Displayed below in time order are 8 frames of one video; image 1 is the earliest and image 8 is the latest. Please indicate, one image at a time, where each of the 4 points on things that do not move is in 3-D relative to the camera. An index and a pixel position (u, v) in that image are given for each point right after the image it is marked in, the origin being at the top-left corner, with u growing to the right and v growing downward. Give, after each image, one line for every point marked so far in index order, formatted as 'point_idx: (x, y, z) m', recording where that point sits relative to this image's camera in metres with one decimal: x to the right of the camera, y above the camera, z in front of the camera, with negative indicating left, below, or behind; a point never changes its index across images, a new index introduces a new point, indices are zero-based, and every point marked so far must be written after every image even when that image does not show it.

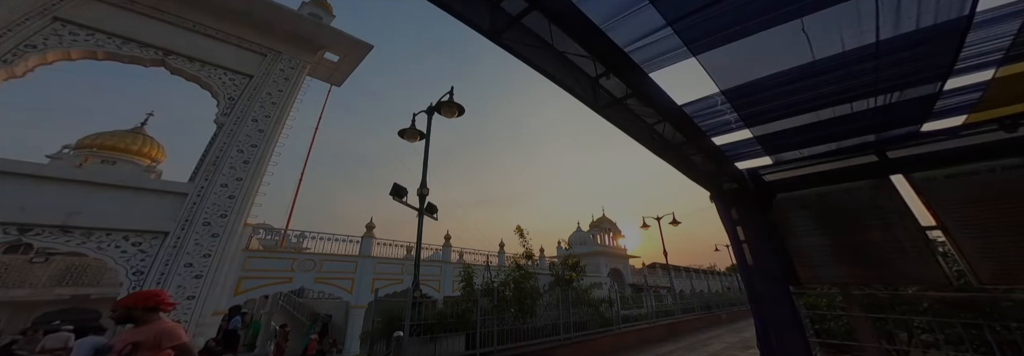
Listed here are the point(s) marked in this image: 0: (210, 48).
0: (-5.2, +2.2, +5.2) m
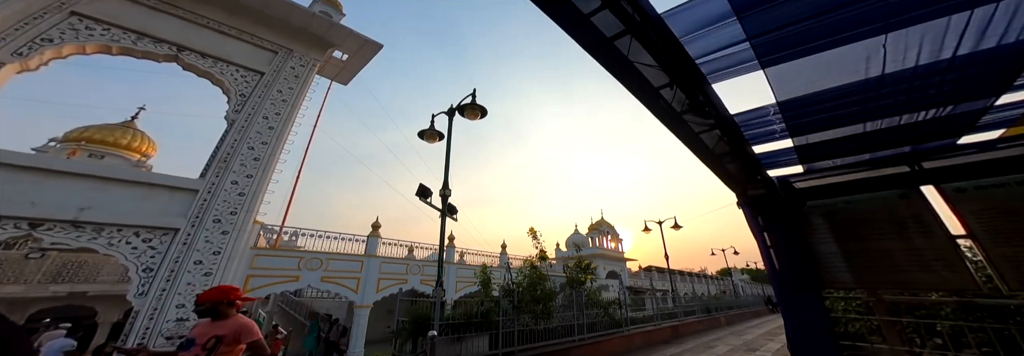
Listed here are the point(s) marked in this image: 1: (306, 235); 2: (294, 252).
0: (-5.0, +2.3, +5.2) m
1: (-3.9, -1.1, +5.9) m
2: (-4.0, -1.4, +5.6) m
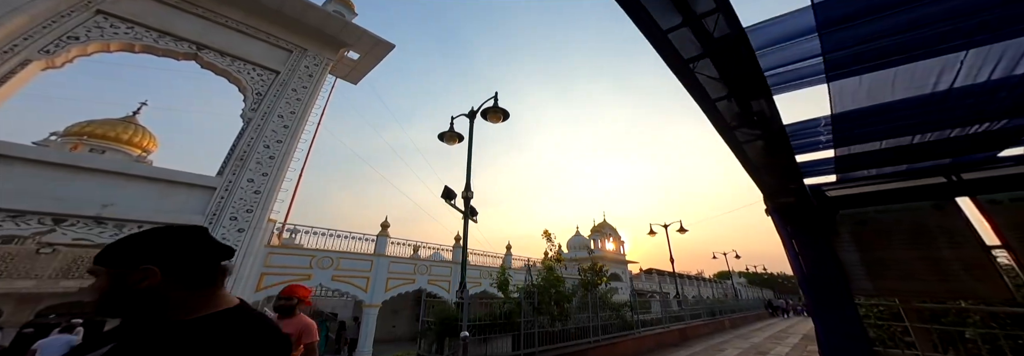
0: (-4.7, +2.3, +5.2) m
1: (-3.7, -1.1, +5.9) m
2: (-3.8, -1.4, +5.7) m
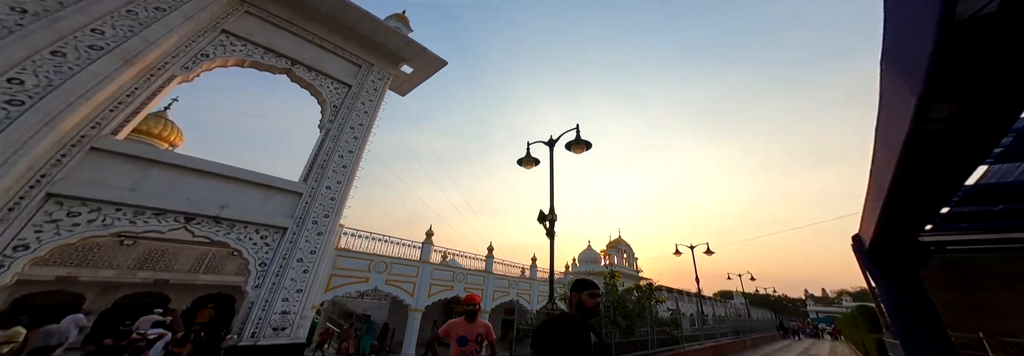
0: (-3.6, +2.2, +5.6) m
1: (-2.8, -1.3, +6.3) m
2: (-2.9, -1.5, +6.0) m
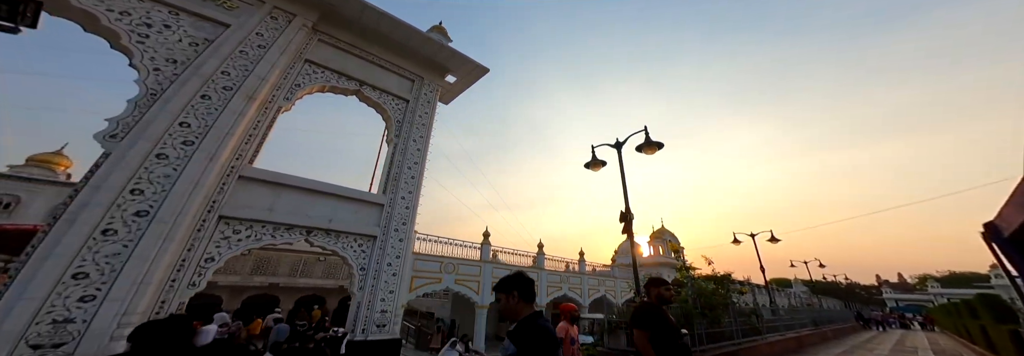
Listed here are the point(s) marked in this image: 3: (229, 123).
0: (-2.7, +2.0, +6.1) m
1: (-1.5, -1.4, +6.7) m
2: (-1.6, -1.6, +6.4) m
3: (-3.0, +0.6, +3.2) m
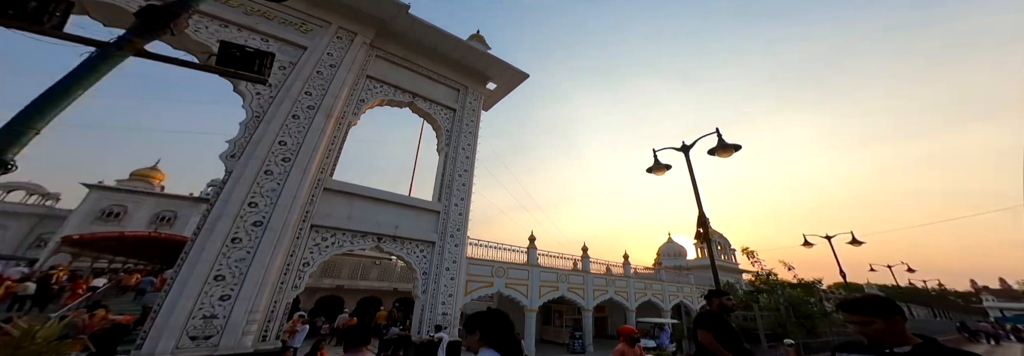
0: (-1.7, +1.9, +6.4) m
1: (-0.5, -1.5, +6.8) m
2: (-0.6, -1.8, +6.5) m
3: (-2.3, +0.4, +3.6) m
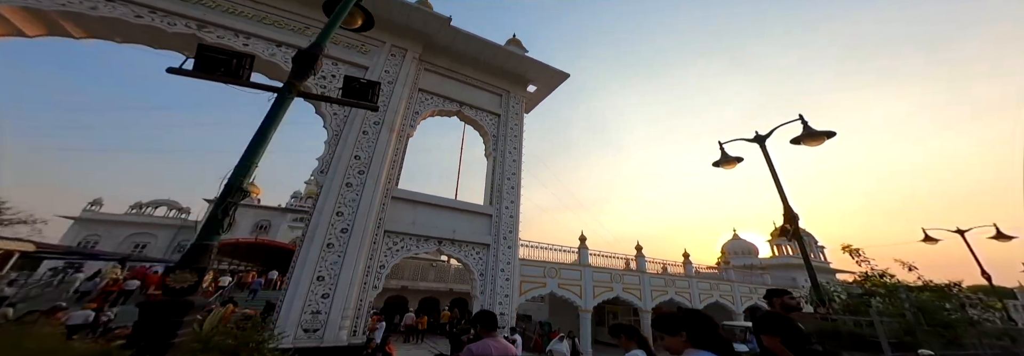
0: (-0.8, +1.8, +6.6) m
1: (+0.7, -1.6, +6.9) m
2: (+0.6, -1.8, +6.6) m
3: (-1.7, +0.3, +3.9) m
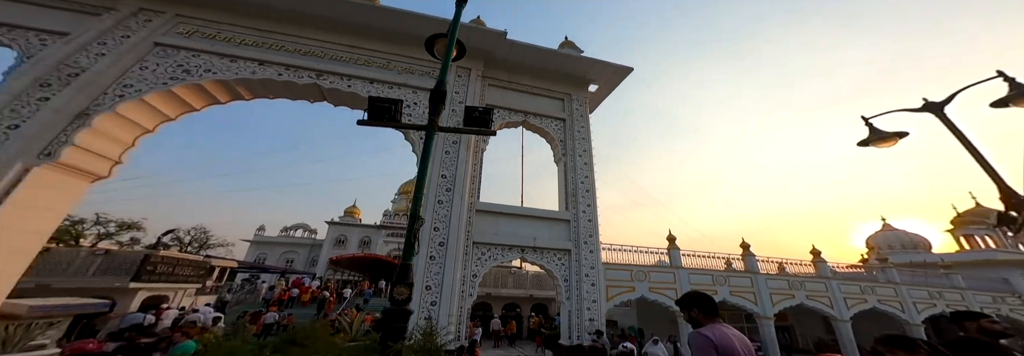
0: (+0.6, +1.6, +6.7) m
1: (+2.4, -1.6, +6.5) m
2: (+2.2, -1.8, +6.3) m
3: (-0.7, +0.1, +4.2) m
